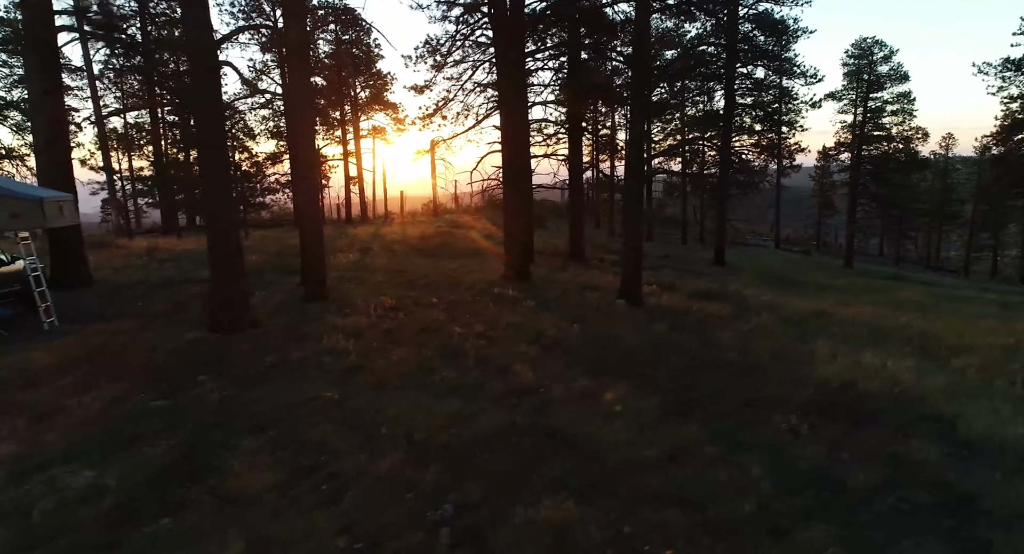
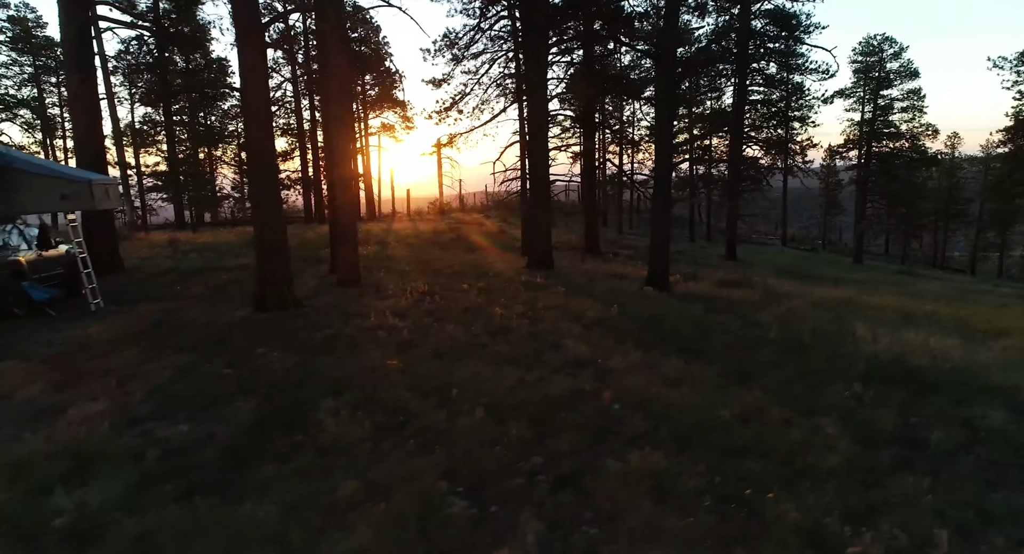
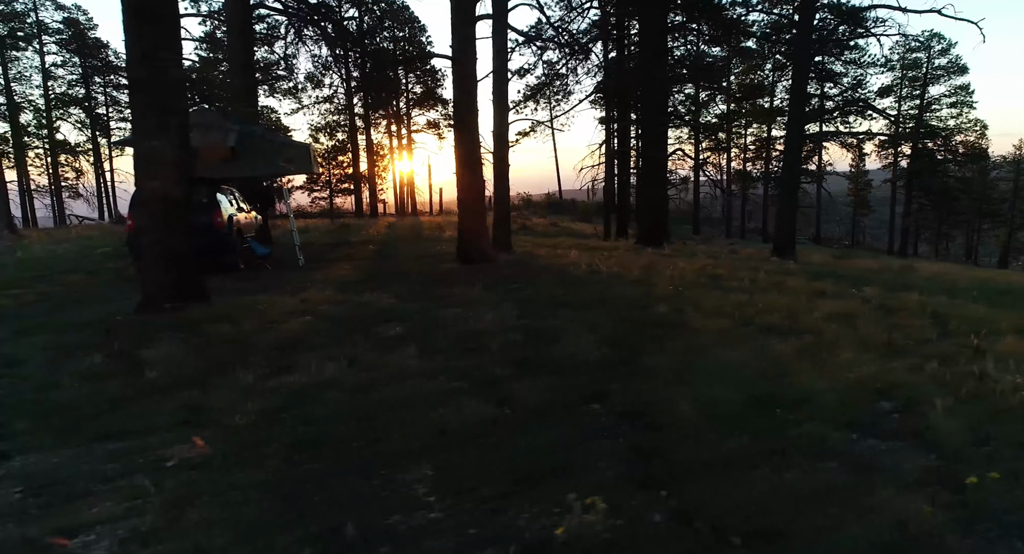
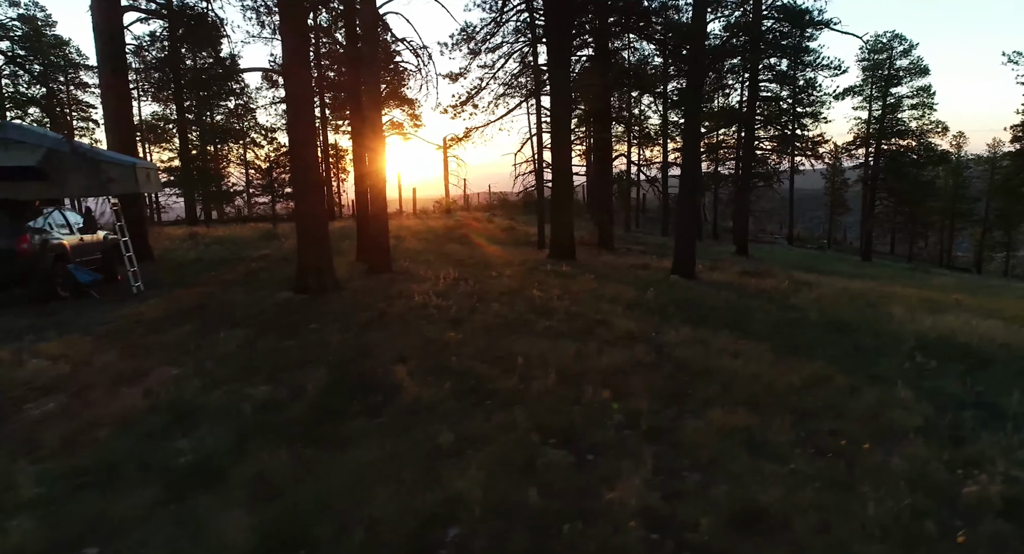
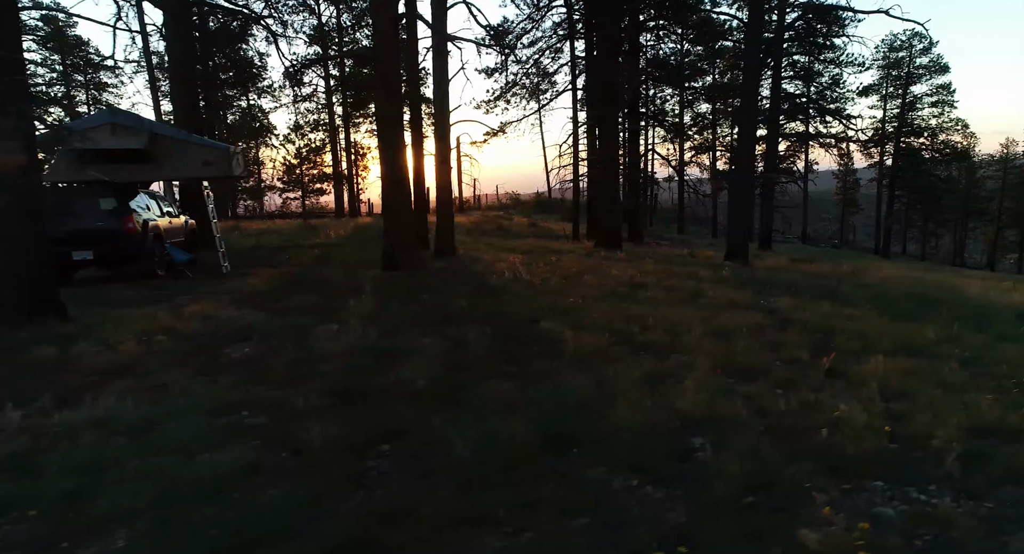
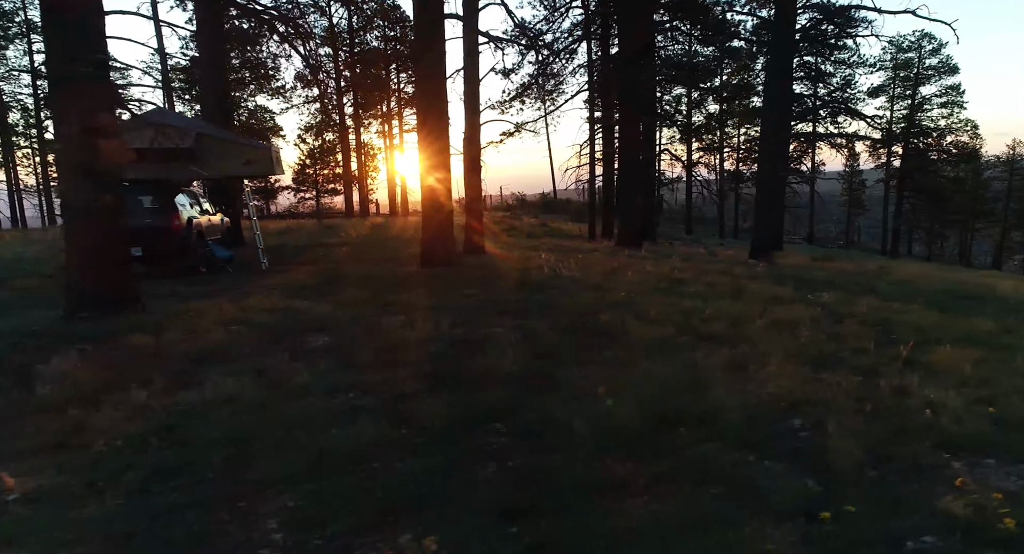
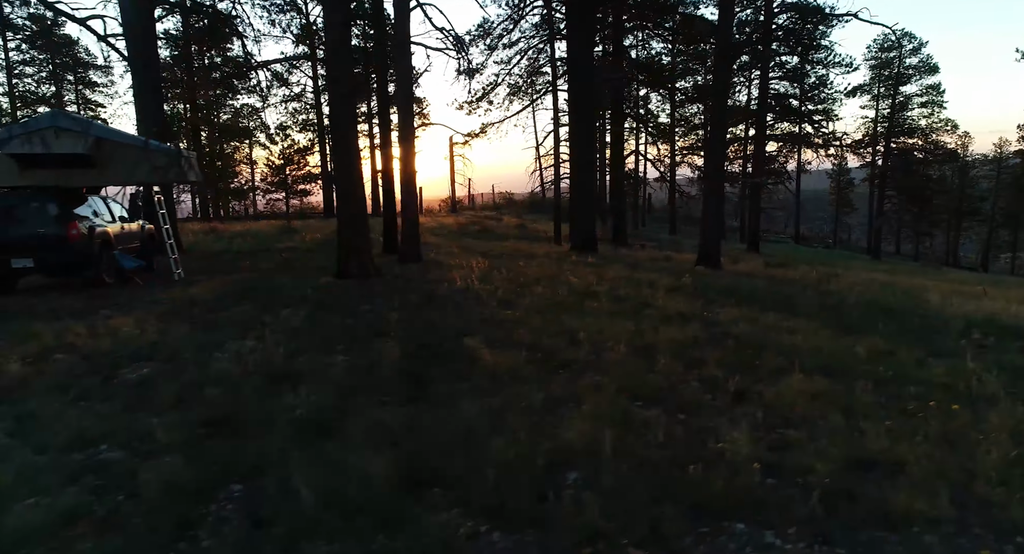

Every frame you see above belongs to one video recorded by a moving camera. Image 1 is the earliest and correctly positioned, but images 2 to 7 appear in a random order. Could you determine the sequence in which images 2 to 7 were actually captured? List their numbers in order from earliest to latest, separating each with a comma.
2, 4, 7, 5, 6, 3
